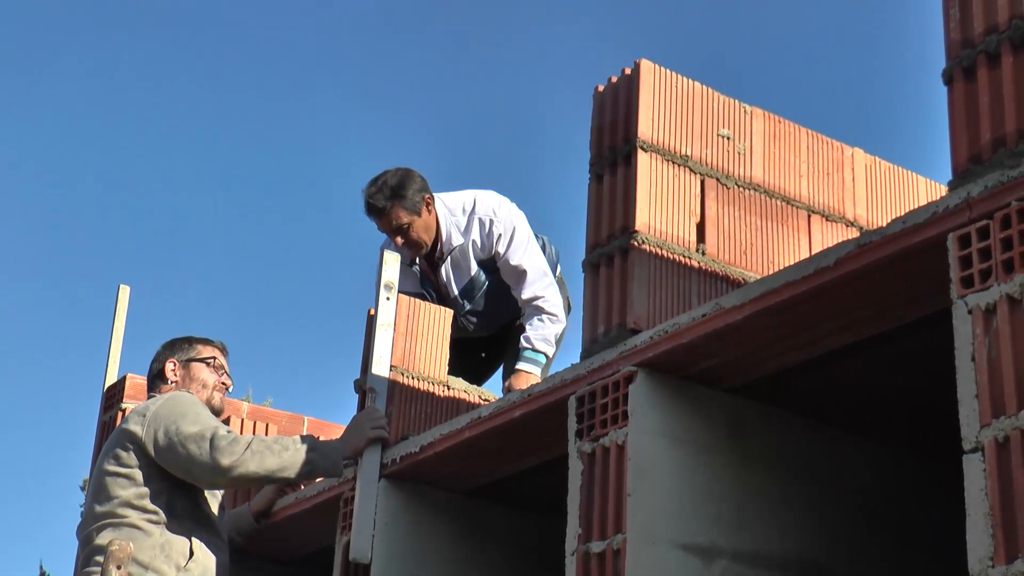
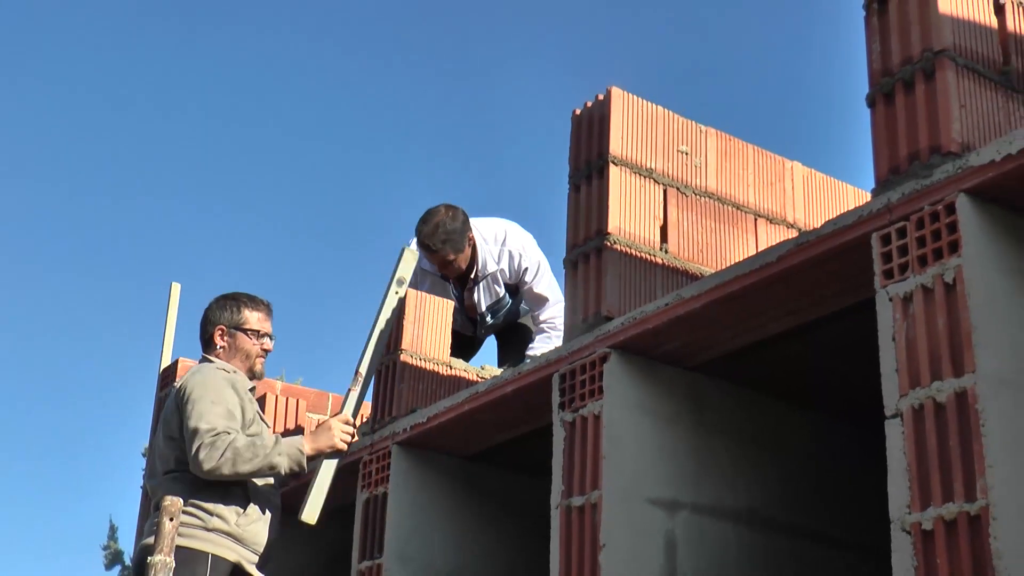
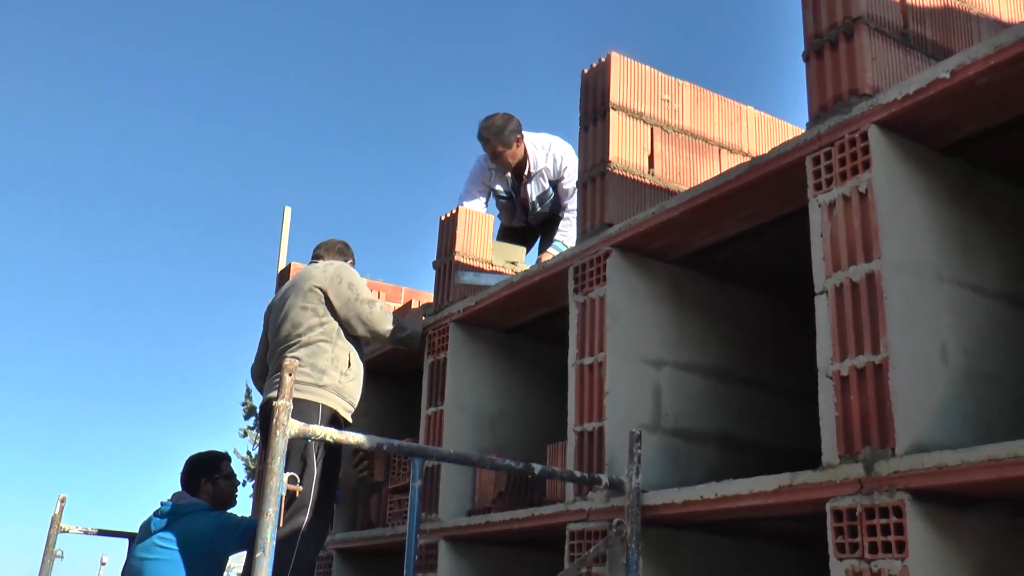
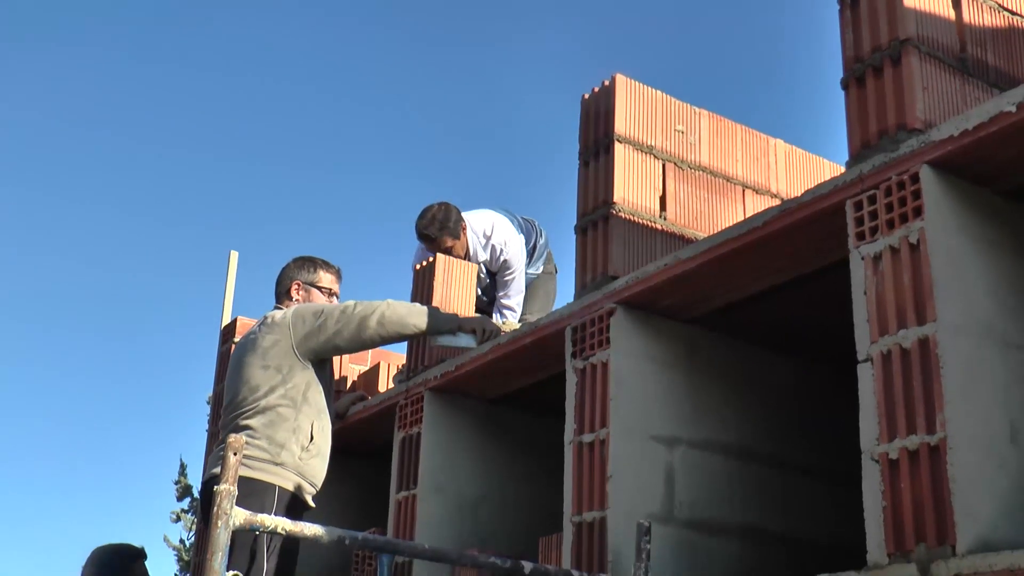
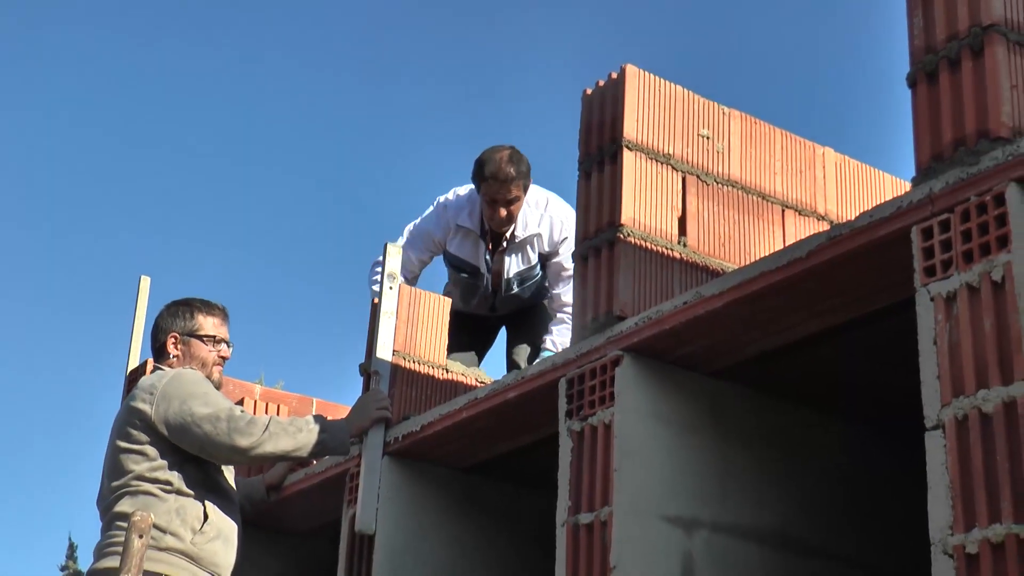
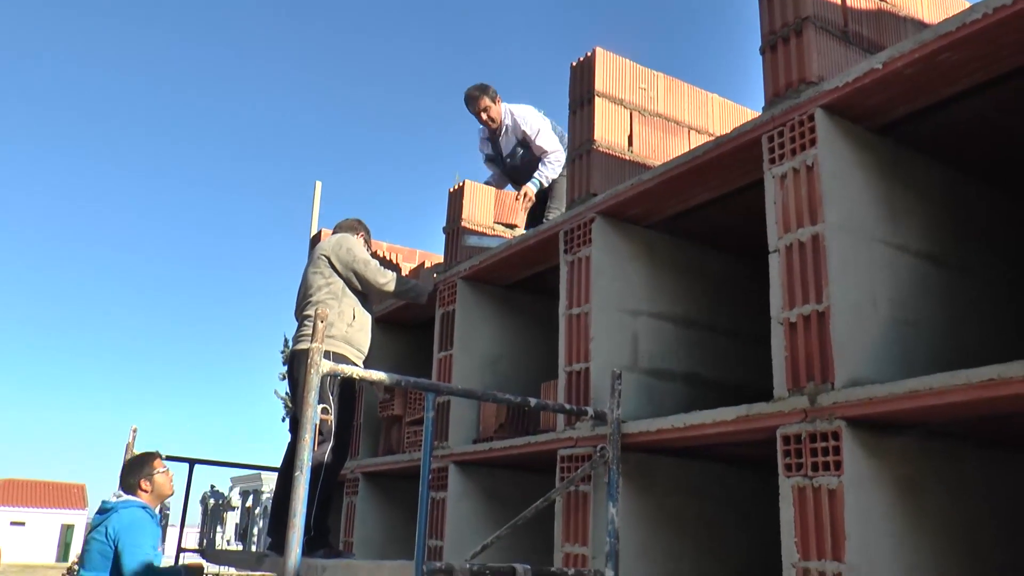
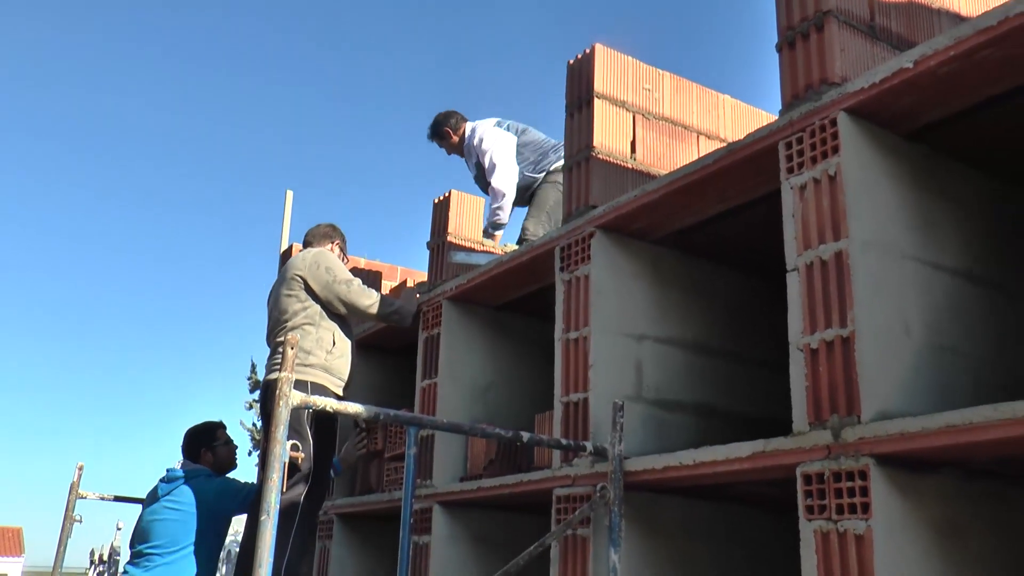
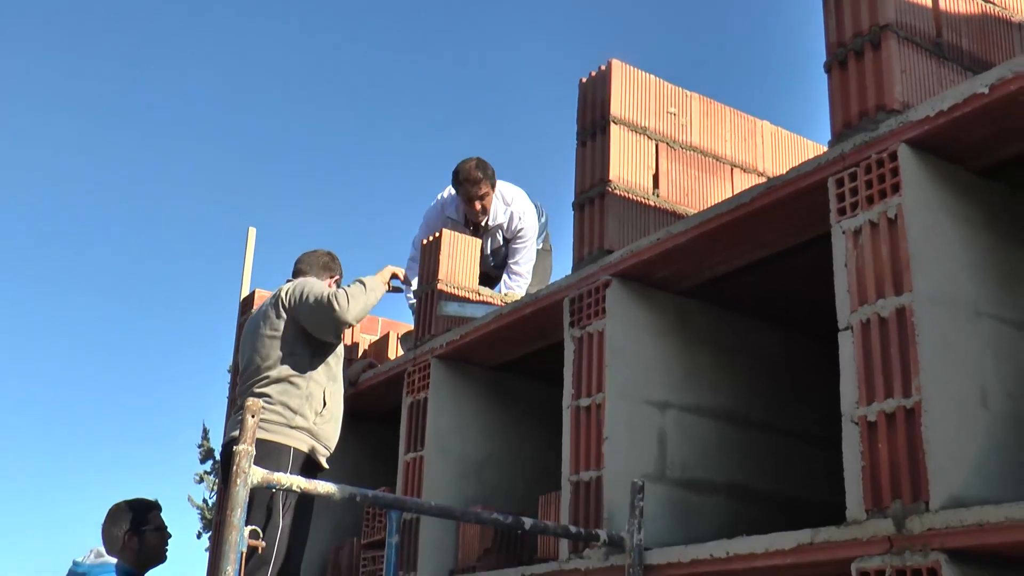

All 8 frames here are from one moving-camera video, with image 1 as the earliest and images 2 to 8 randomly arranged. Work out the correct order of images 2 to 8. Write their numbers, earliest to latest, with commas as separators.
5, 2, 4, 8, 3, 7, 6
